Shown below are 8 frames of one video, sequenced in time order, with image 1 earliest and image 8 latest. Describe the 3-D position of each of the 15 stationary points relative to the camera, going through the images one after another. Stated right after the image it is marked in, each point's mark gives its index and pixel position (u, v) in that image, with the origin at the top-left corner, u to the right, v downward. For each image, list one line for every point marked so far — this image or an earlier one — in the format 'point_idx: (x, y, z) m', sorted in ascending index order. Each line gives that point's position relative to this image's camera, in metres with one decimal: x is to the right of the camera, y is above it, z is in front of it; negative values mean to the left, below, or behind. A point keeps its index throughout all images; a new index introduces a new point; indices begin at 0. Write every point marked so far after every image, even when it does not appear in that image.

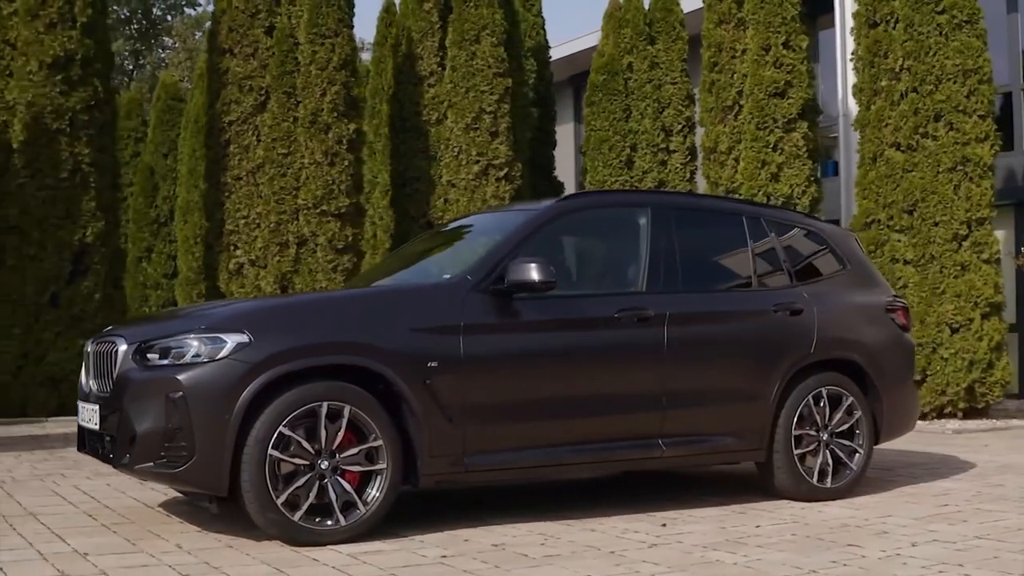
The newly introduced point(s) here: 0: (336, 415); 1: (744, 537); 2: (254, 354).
0: (-0.9, -0.6, +5.8) m
1: (+1.1, -1.2, +5.8) m
2: (-1.2, -0.3, +5.6) m
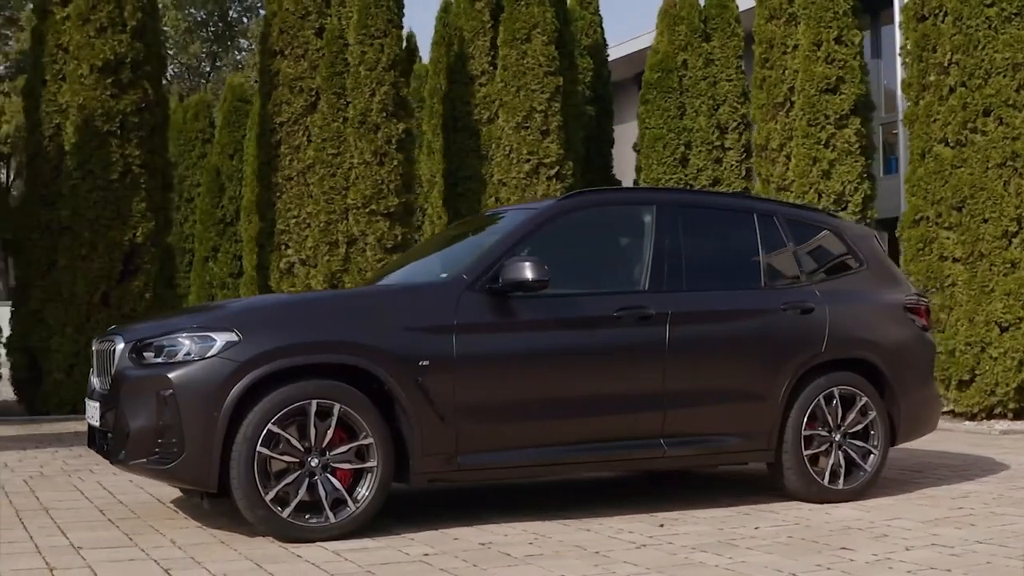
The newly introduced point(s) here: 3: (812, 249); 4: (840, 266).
0: (-0.9, -0.6, +5.8) m
1: (+1.1, -1.2, +5.8) m
2: (-1.3, -0.3, +5.7) m
3: (+1.9, +0.2, +7.5) m
4: (+2.1, +0.1, +7.5) m
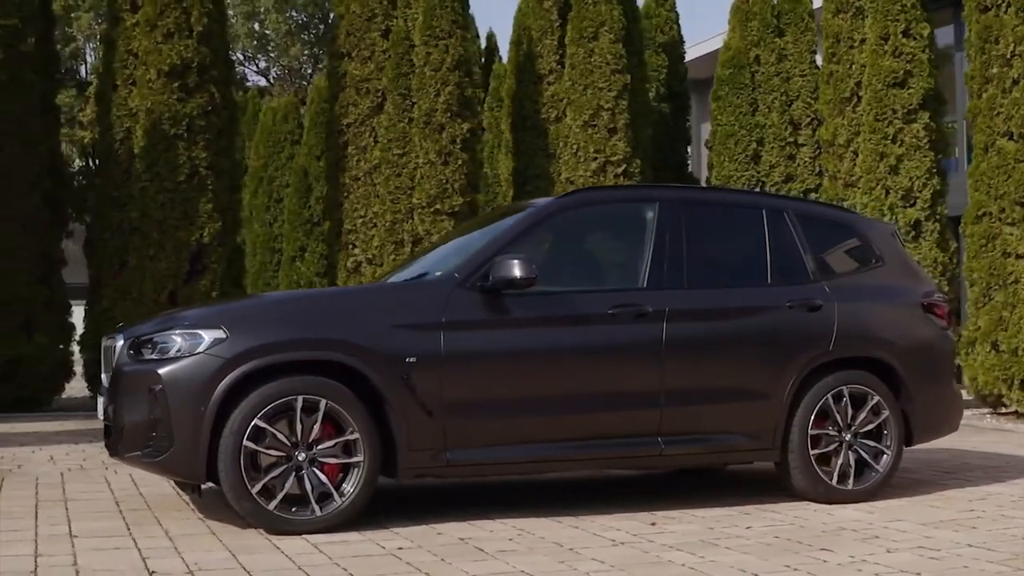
0: (-1.0, -0.6, +5.9) m
1: (+1.0, -1.2, +5.7) m
2: (-1.4, -0.3, +5.8) m
3: (+2.0, +0.2, +7.3) m
4: (+2.1, +0.2, +7.3) m
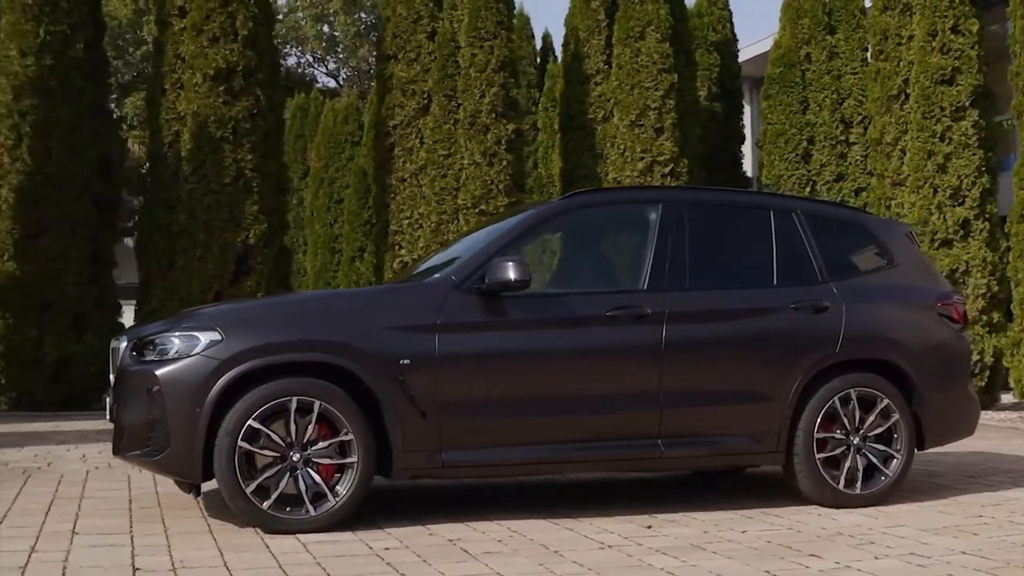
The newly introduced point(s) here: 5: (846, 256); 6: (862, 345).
0: (-1.0, -0.6, +6.0) m
1: (+0.9, -1.2, +5.7) m
2: (-1.4, -0.3, +5.9) m
3: (+2.0, +0.2, +7.2) m
4: (+2.1, +0.2, +7.2) m
5: (+2.0, +0.2, +7.2) m
6: (+2.0, -0.3, +7.0) m
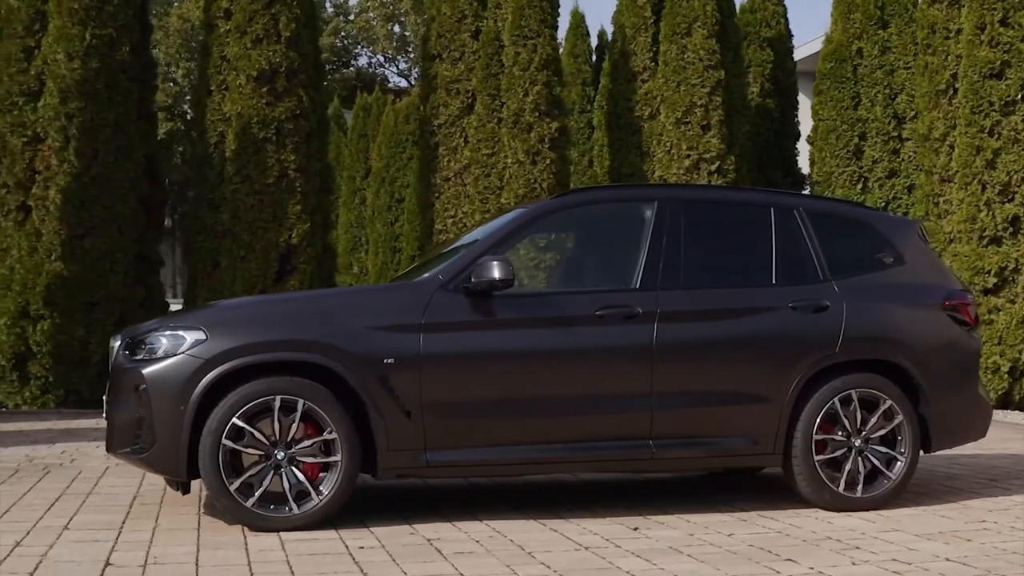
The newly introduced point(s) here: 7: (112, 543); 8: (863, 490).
0: (-1.1, -0.6, +6.0) m
1: (+0.8, -1.2, +5.6) m
2: (-1.5, -0.3, +5.9) m
3: (+2.0, +0.2, +7.1) m
4: (+2.1, +0.2, +7.1) m
5: (+2.0, +0.2, +7.1) m
6: (+2.0, -0.3, +6.8) m
7: (-1.9, -1.2, +5.6) m
8: (+2.0, -1.2, +6.8) m
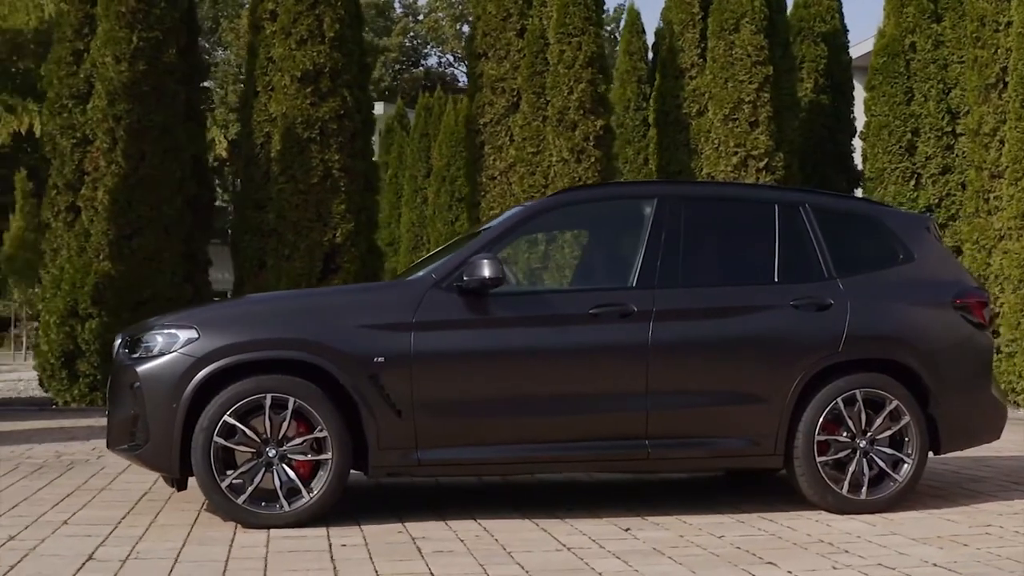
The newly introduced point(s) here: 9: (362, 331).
0: (-1.2, -0.6, +6.0) m
1: (+0.8, -1.2, +5.5) m
2: (-1.6, -0.3, +6.0) m
3: (+2.0, +0.2, +7.0) m
4: (+2.1, +0.2, +6.9) m
5: (+2.0, +0.2, +6.9) m
6: (+2.0, -0.3, +6.7) m
7: (-1.9, -1.2, +5.7) m
8: (+2.0, -1.1, +6.7) m
9: (-0.8, -0.2, +6.1) m
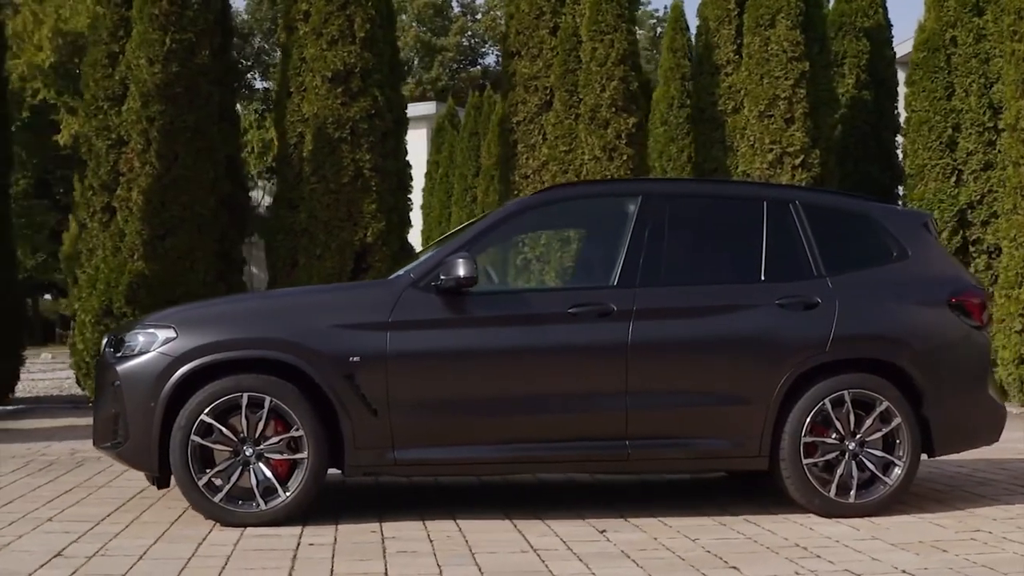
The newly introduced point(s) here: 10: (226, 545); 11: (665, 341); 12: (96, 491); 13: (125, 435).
0: (-1.3, -0.6, +6.1) m
1: (+0.6, -1.2, +5.5) m
2: (-1.7, -0.3, +6.0) m
3: (+1.9, +0.3, +6.8) m
4: (+2.0, +0.2, +6.8) m
5: (+1.9, +0.2, +6.8) m
6: (+1.9, -0.3, +6.6) m
7: (-2.1, -1.2, +5.7) m
8: (+1.9, -1.1, +6.6) m
9: (-0.9, -0.2, +6.1) m
10: (-1.3, -1.2, +5.5) m
11: (+0.8, -0.3, +6.4) m
12: (-2.6, -1.3, +7.5) m
13: (-2.0, -0.7, +6.1) m
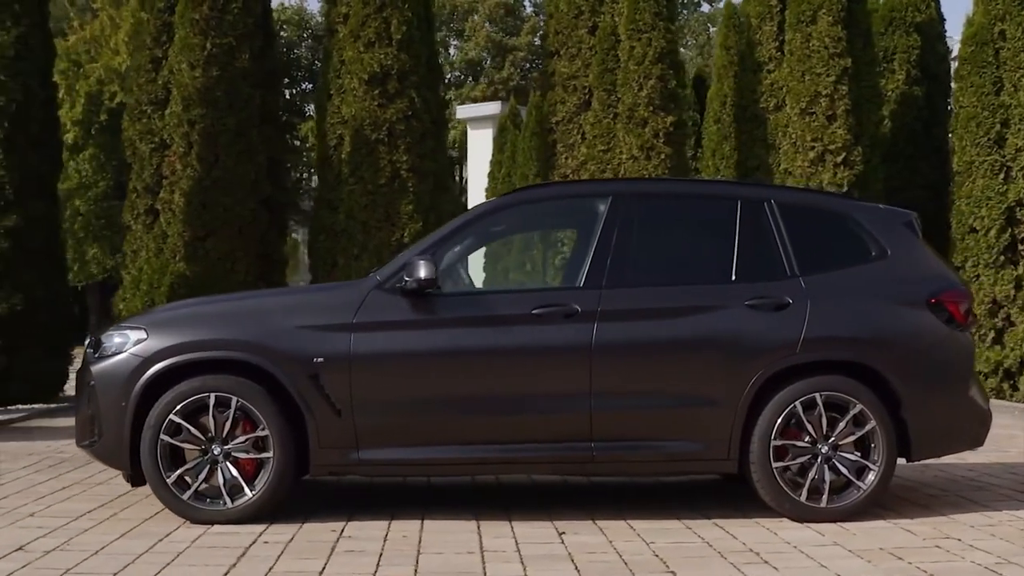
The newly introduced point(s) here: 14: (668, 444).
0: (-1.5, -0.6, +6.2) m
1: (+0.4, -1.2, +5.5) m
2: (-1.9, -0.3, +6.2) m
3: (+1.8, +0.2, +6.8) m
4: (+1.9, +0.2, +6.8) m
5: (+1.8, +0.2, +6.8) m
6: (+1.7, -0.3, +6.5) m
7: (-2.3, -1.2, +5.9) m
8: (+1.7, -1.2, +6.5) m
9: (-1.1, -0.2, +6.2) m
10: (-1.5, -1.2, +5.6) m
11: (+0.6, -0.3, +6.4) m
12: (-2.7, -1.3, +7.7) m
13: (-2.1, -0.8, +6.3) m
14: (+0.8, -0.8, +6.4) m
